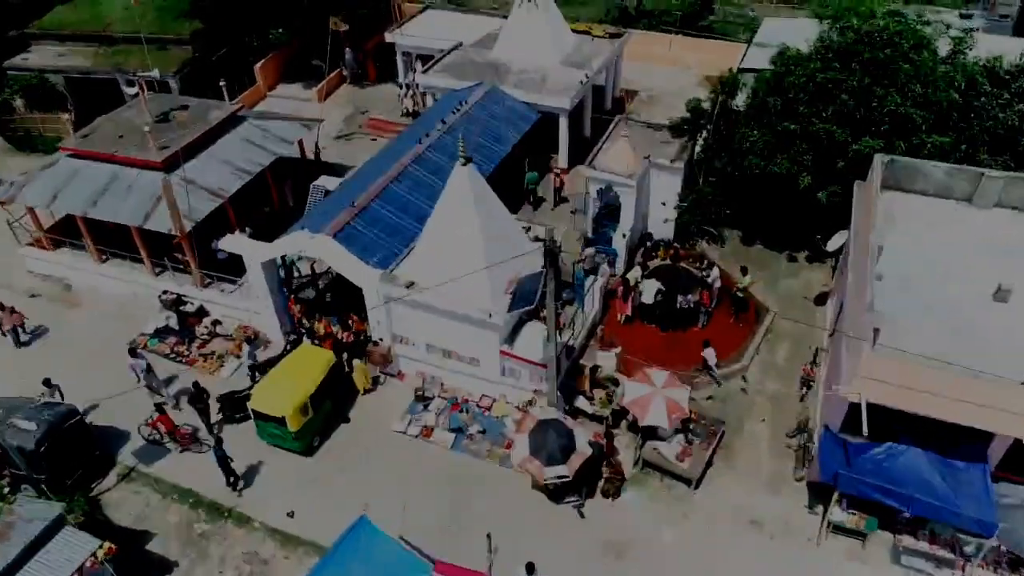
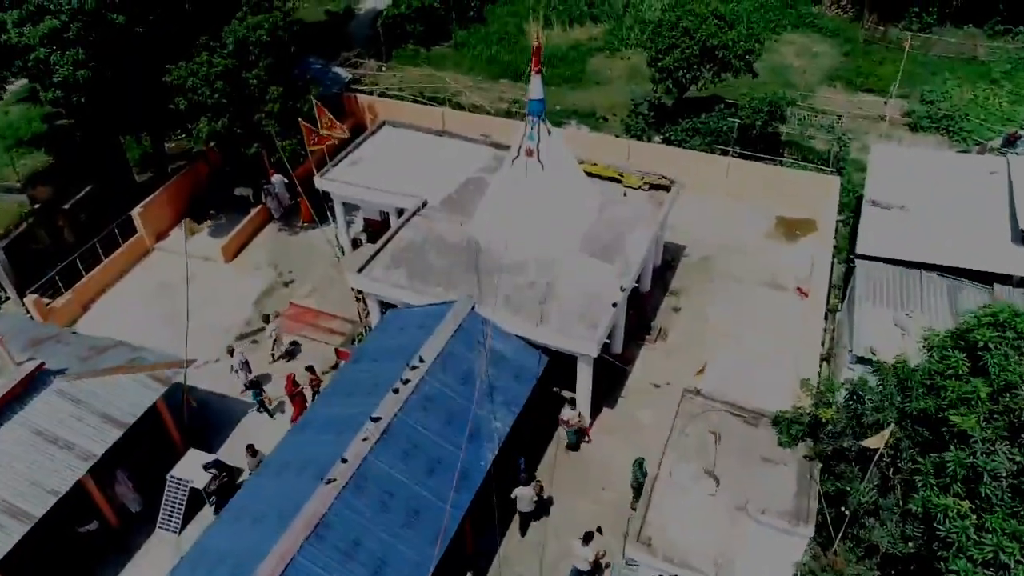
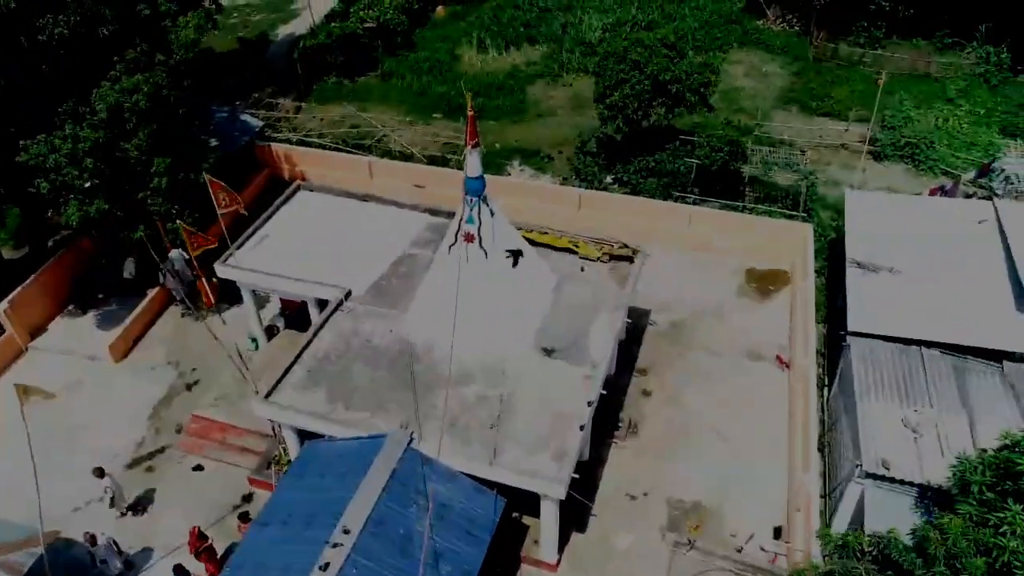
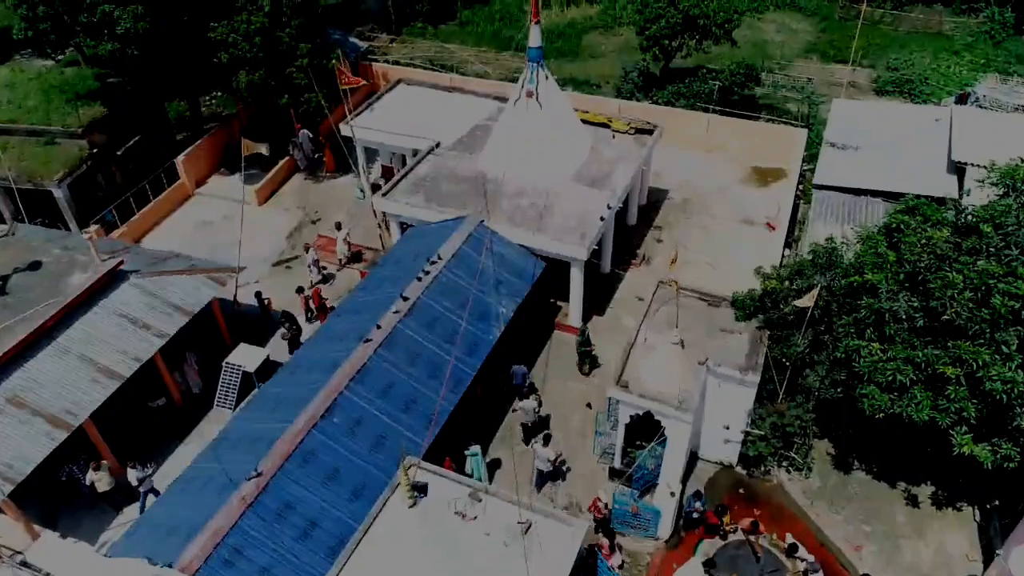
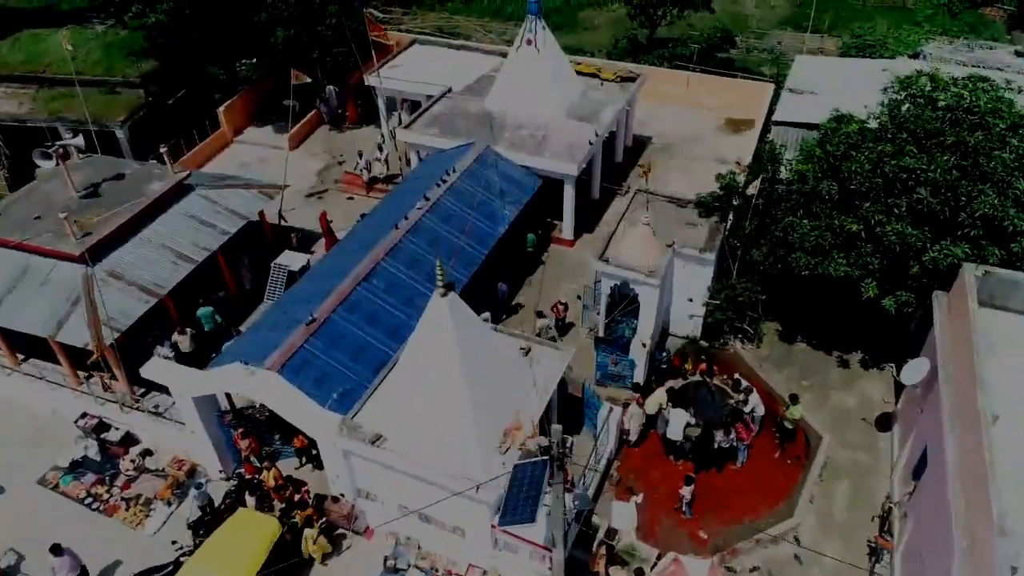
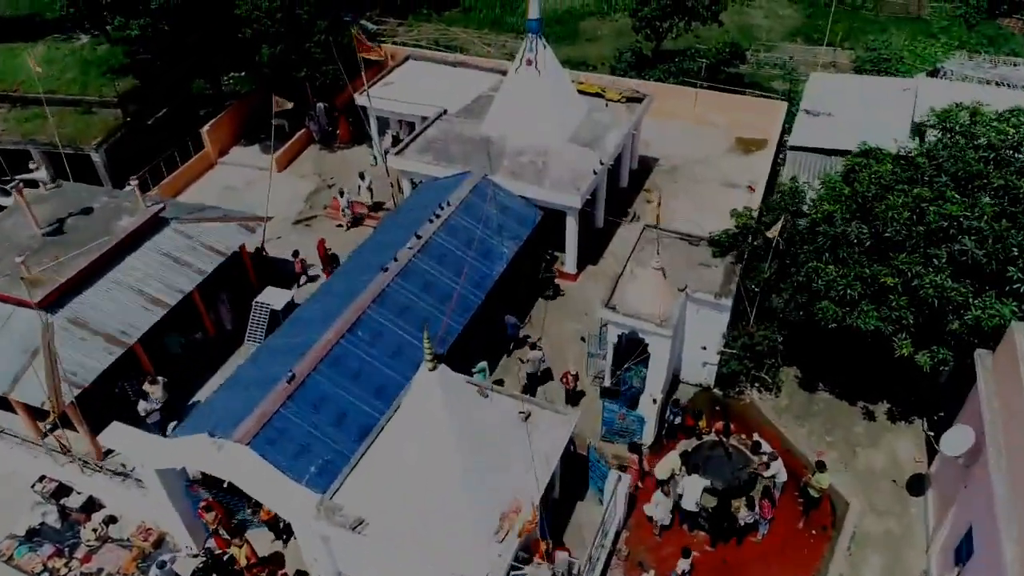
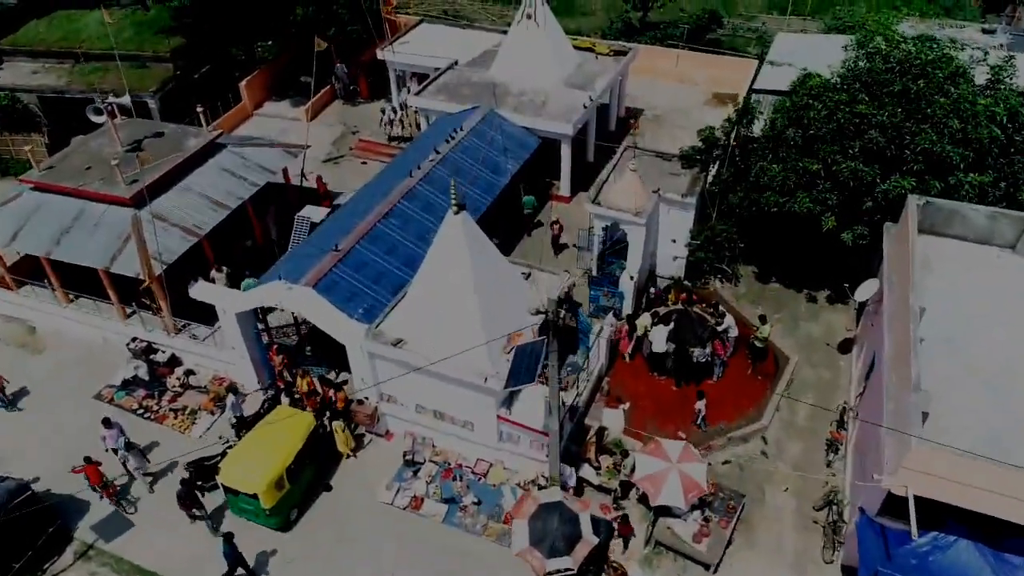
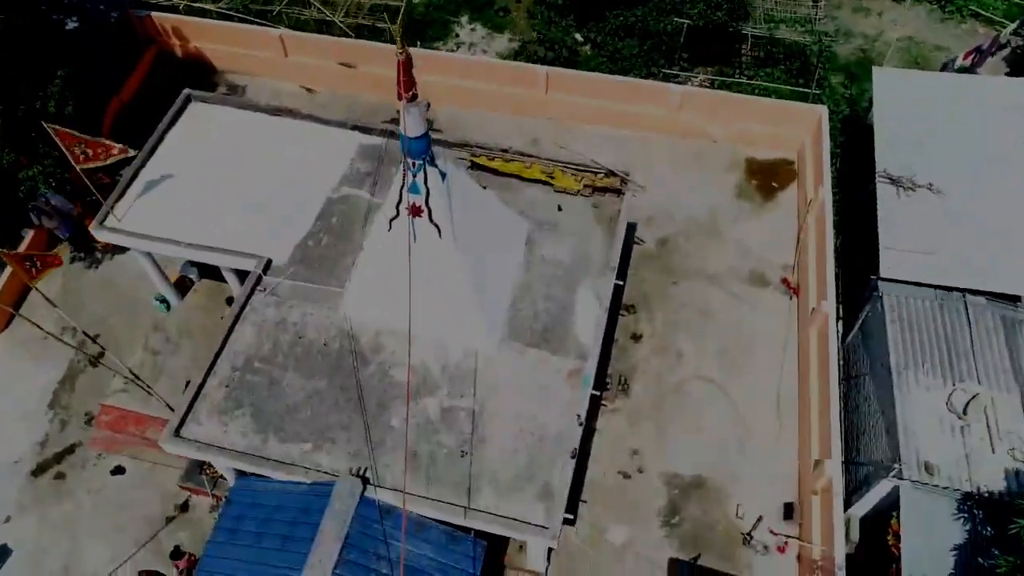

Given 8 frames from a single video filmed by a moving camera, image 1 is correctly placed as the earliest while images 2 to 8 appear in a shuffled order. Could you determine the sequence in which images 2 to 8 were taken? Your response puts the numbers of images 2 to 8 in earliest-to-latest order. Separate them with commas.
7, 5, 6, 4, 2, 3, 8
